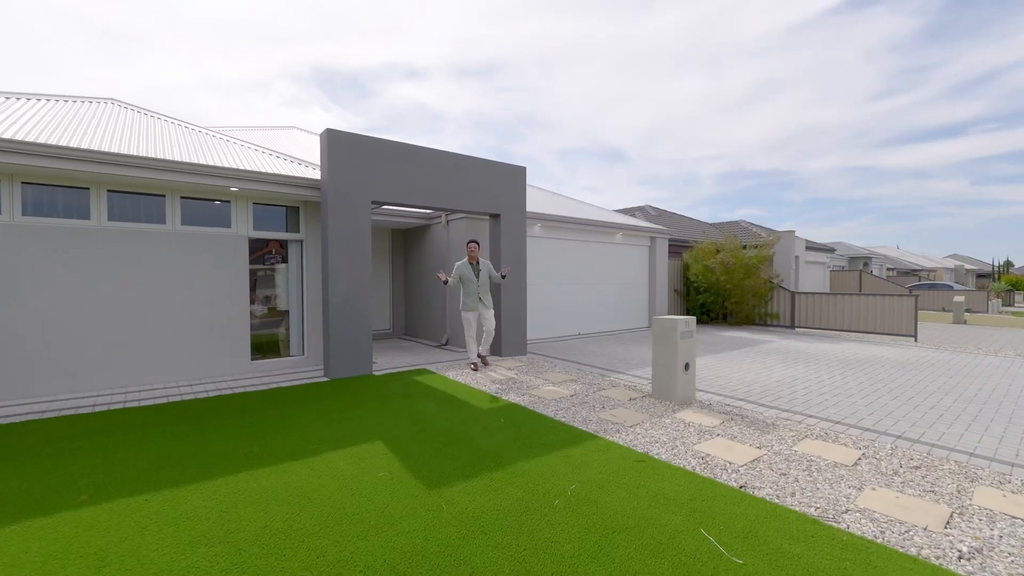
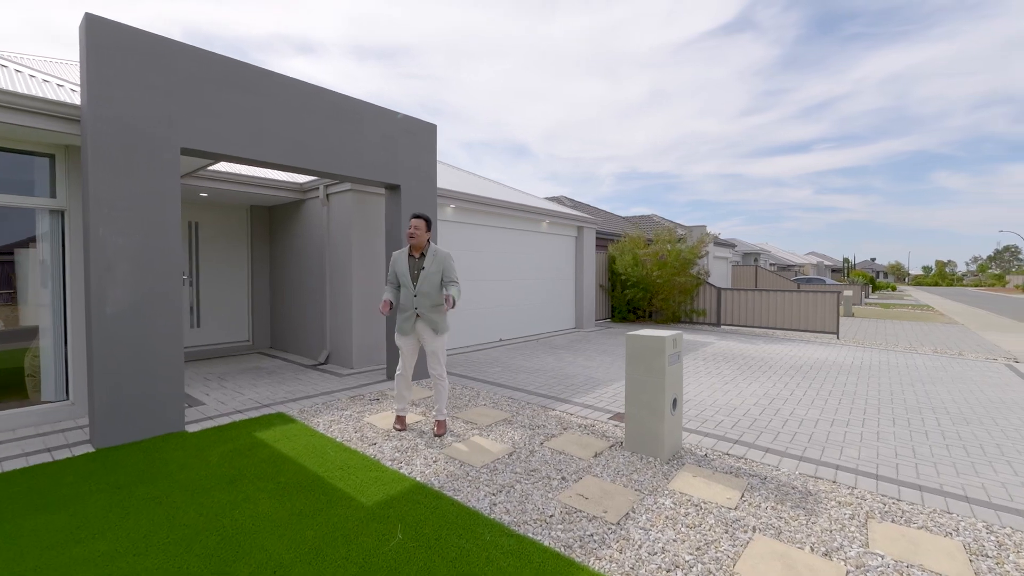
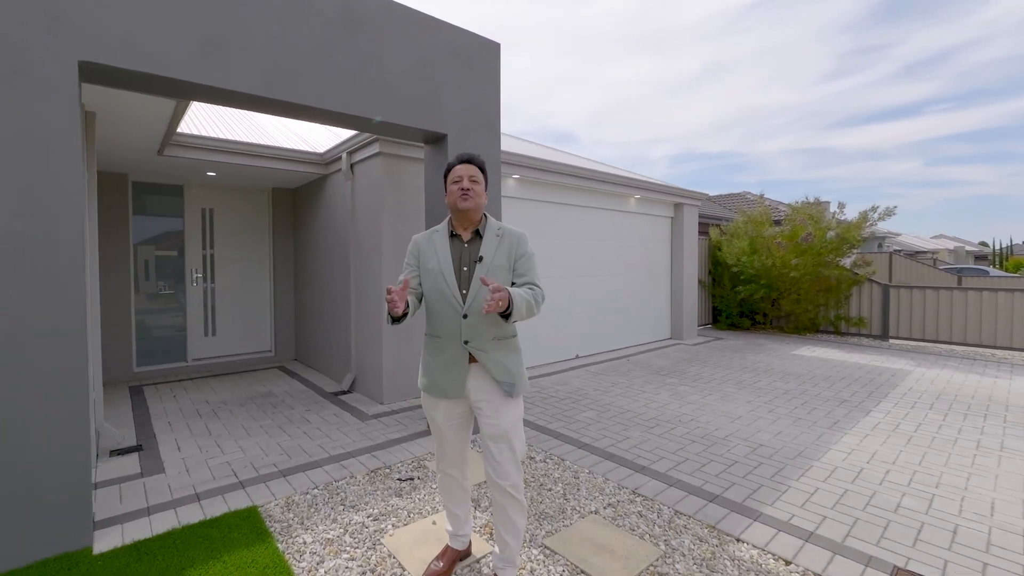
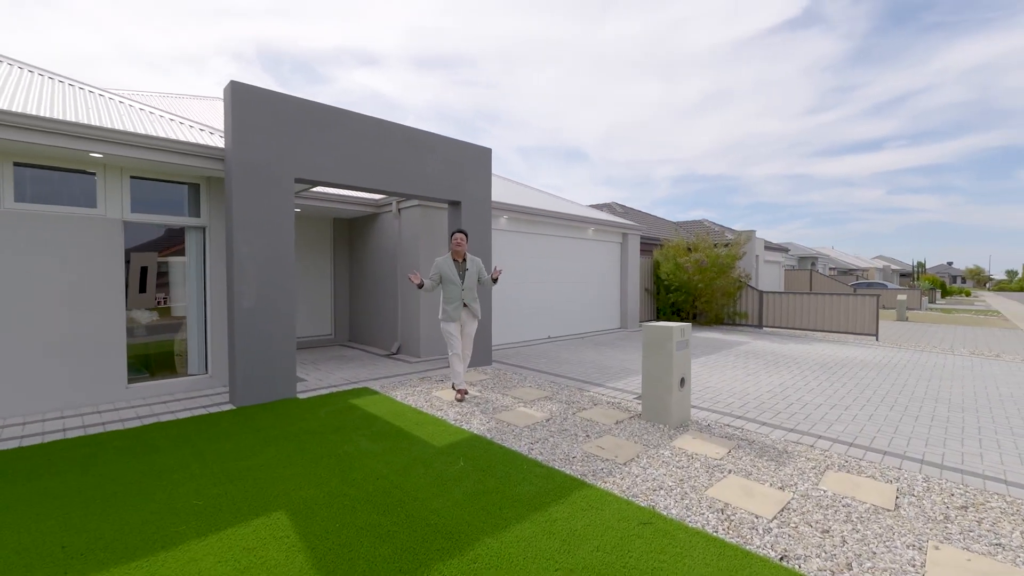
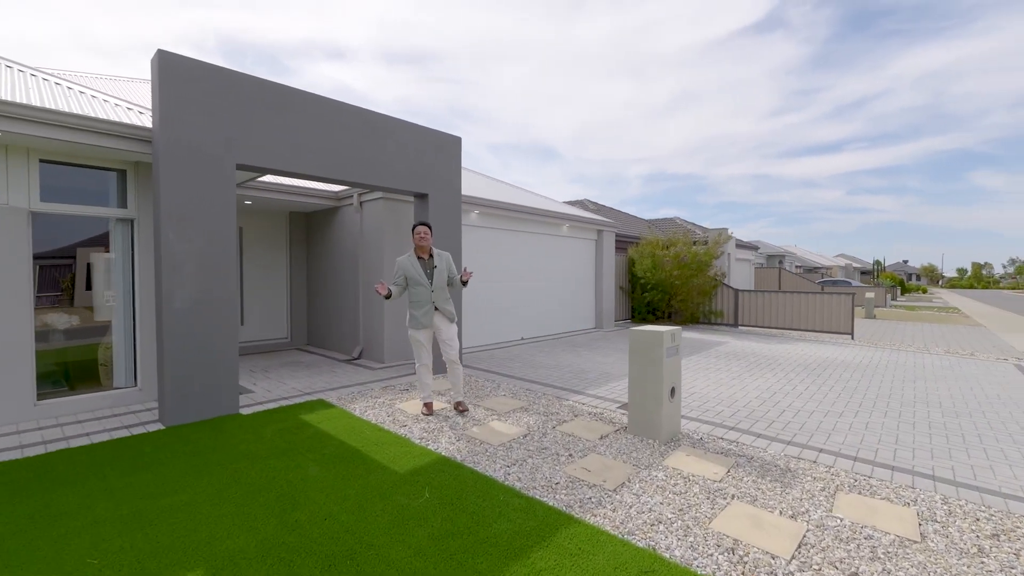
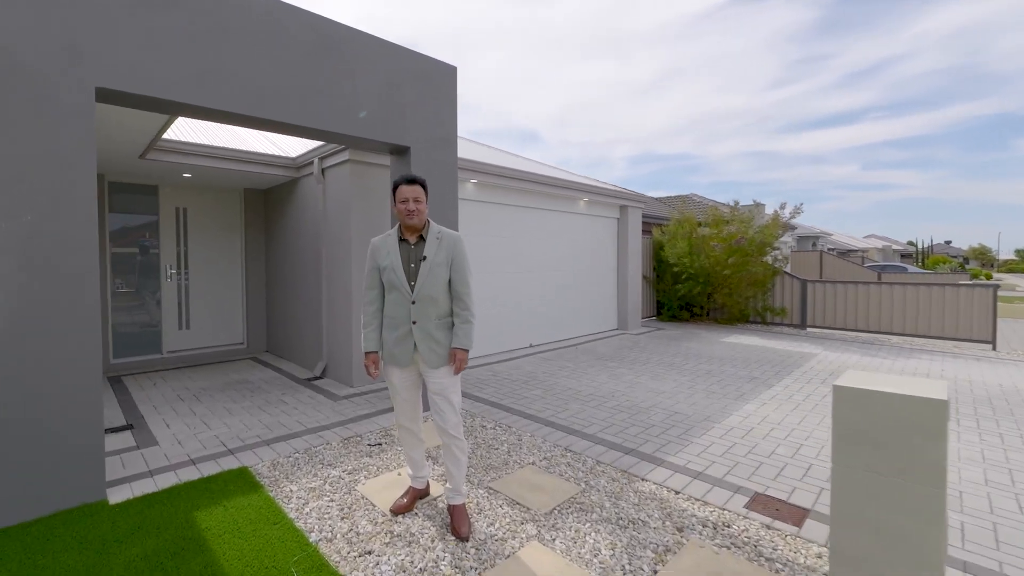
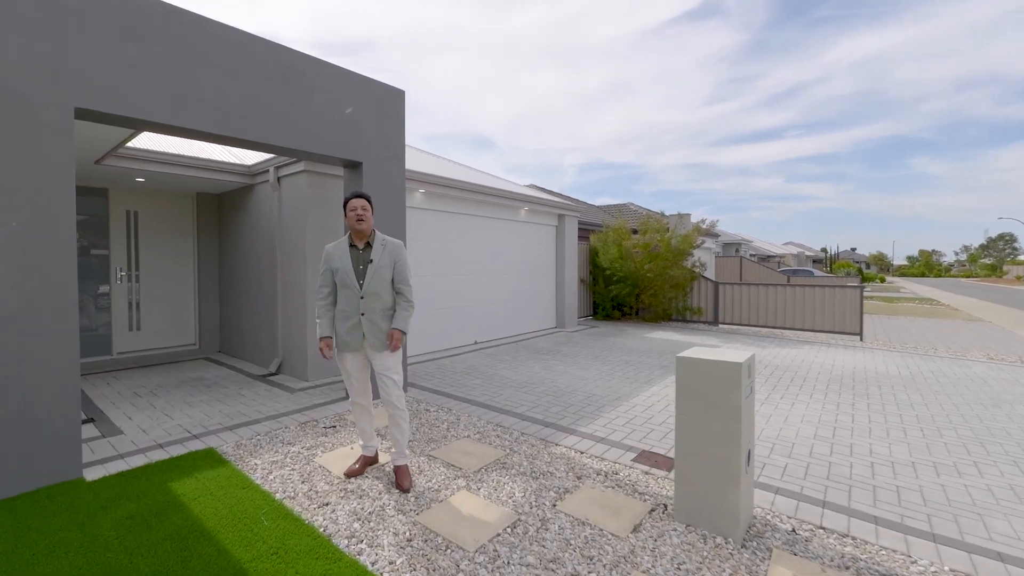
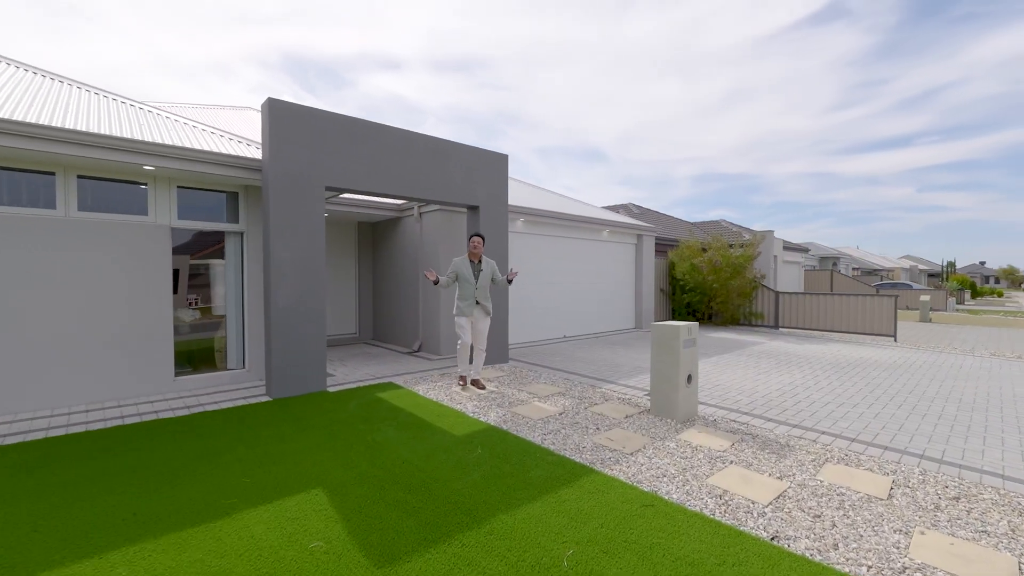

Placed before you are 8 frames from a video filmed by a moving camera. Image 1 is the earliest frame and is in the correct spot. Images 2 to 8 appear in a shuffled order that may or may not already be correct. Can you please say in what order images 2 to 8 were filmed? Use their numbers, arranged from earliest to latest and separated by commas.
8, 4, 5, 2, 7, 6, 3
